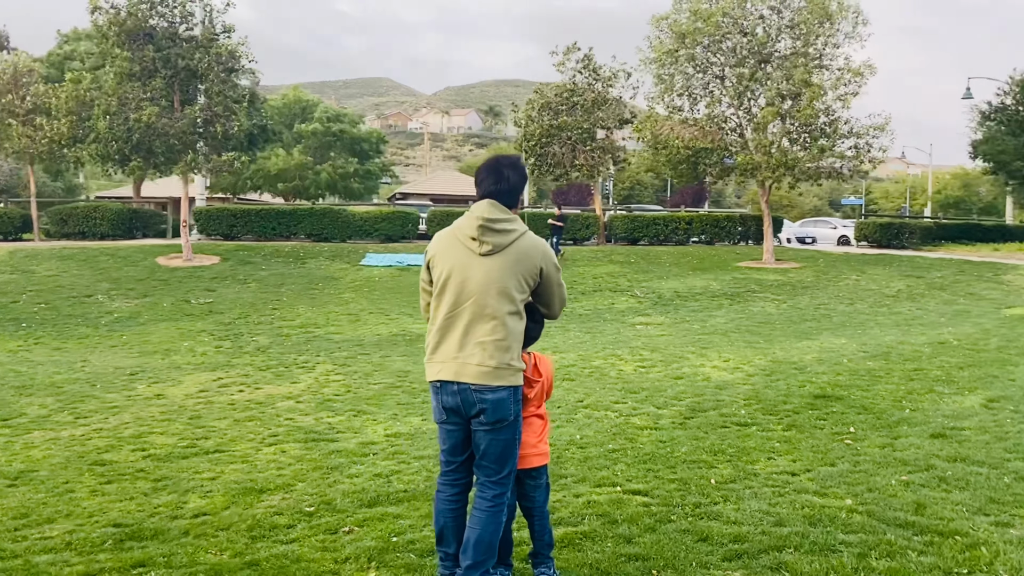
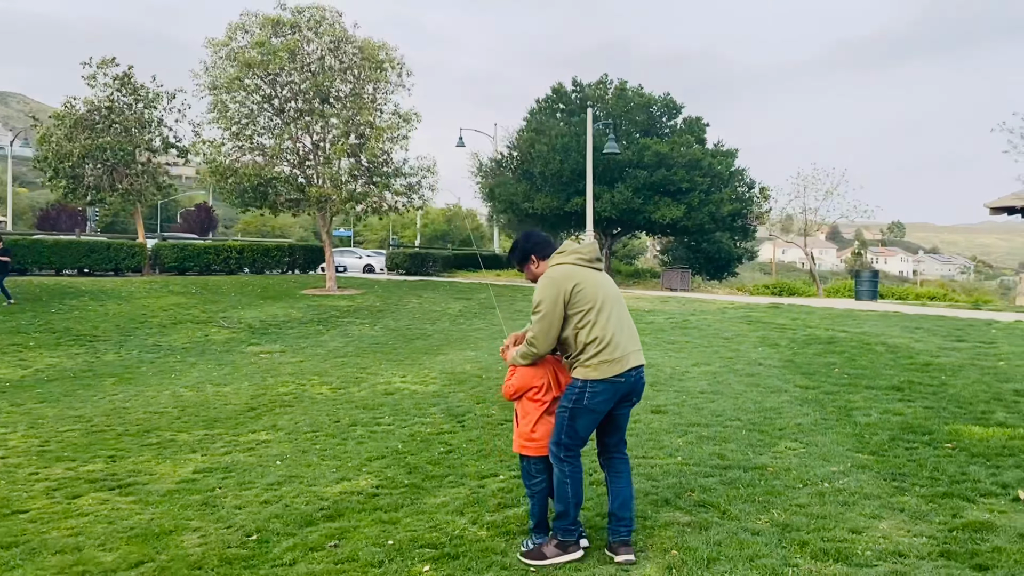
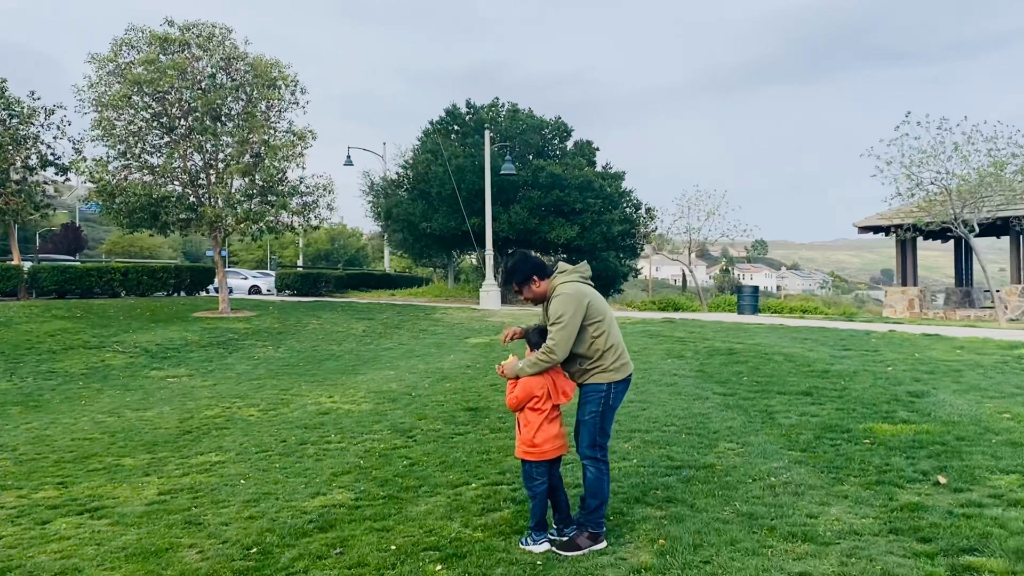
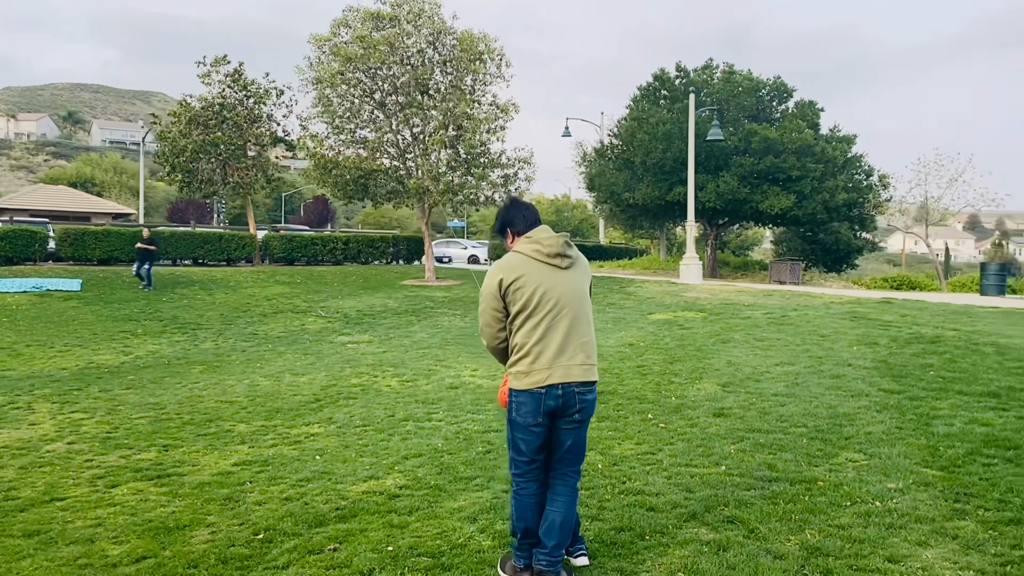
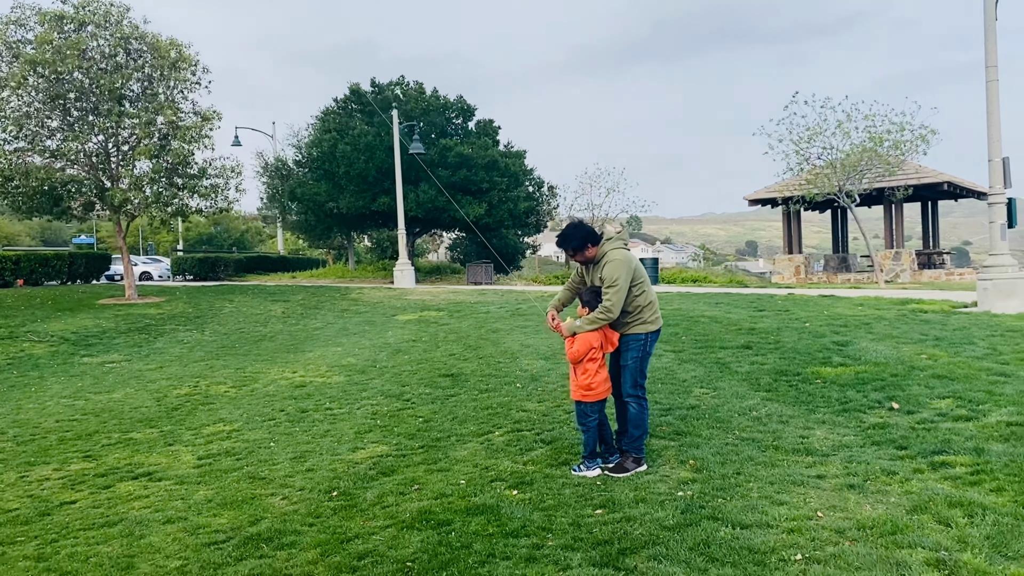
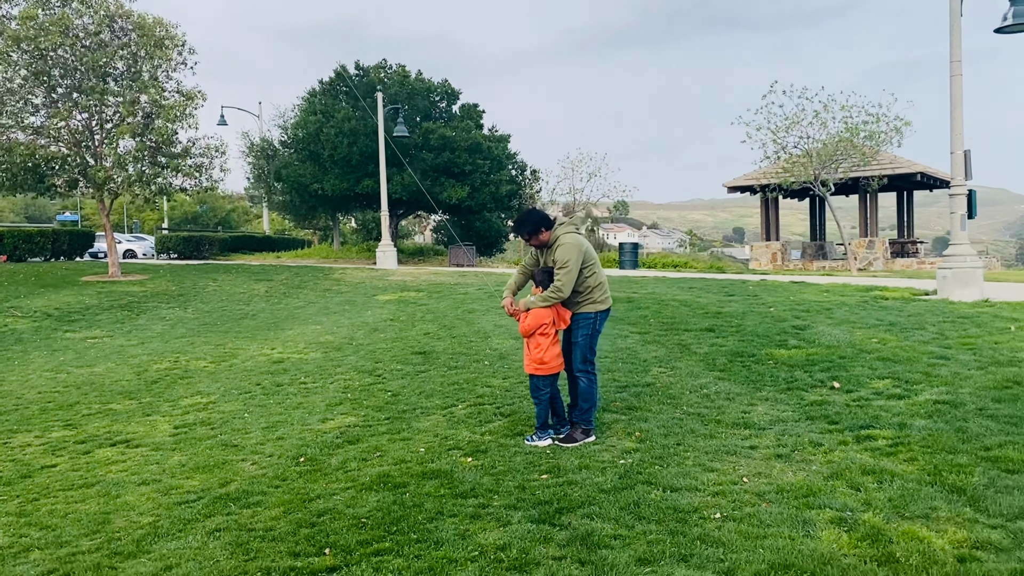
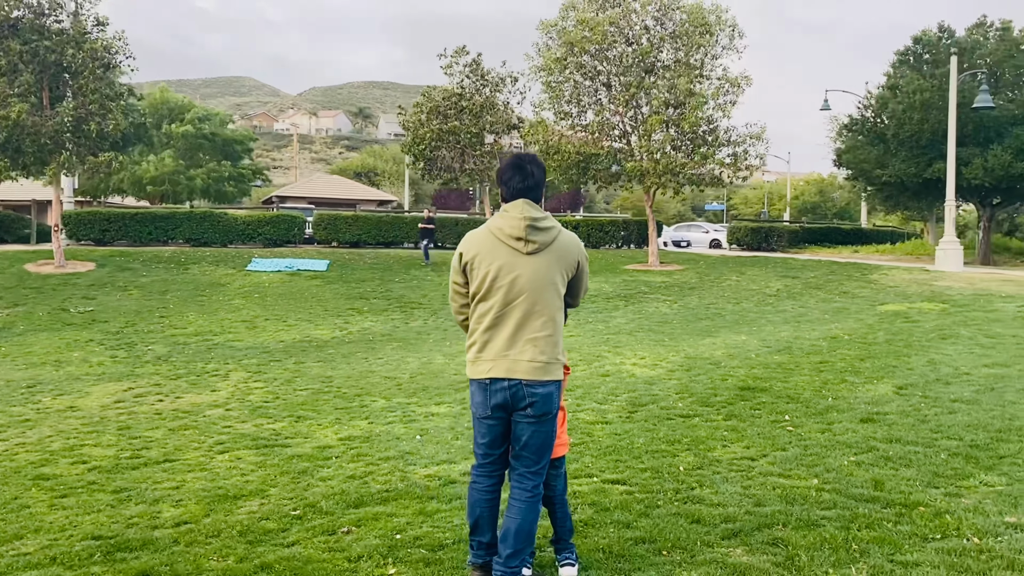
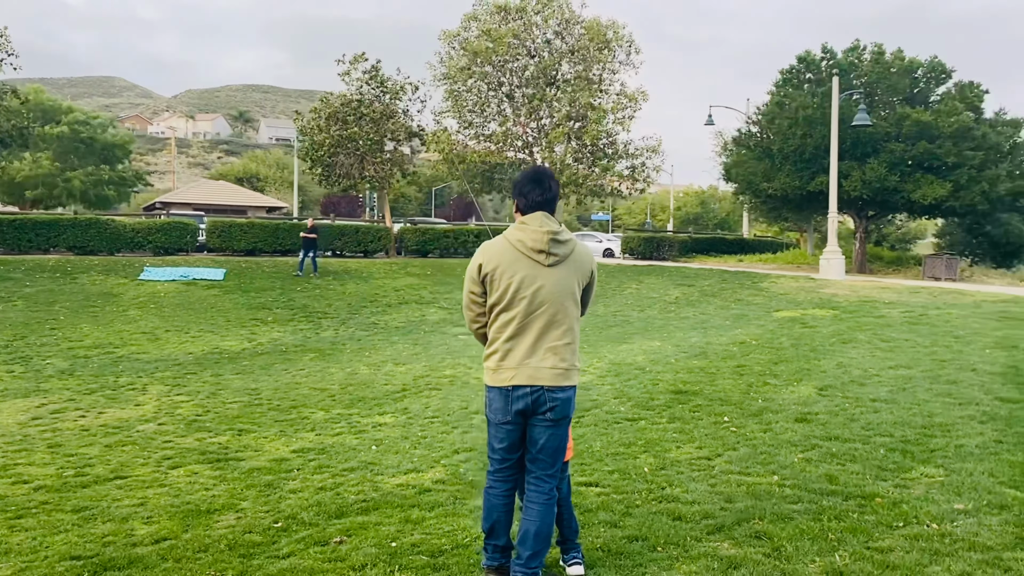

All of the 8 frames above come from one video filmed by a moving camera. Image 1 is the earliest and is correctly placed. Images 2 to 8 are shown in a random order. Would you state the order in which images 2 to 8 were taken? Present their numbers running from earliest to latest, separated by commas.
7, 8, 4, 2, 3, 5, 6
